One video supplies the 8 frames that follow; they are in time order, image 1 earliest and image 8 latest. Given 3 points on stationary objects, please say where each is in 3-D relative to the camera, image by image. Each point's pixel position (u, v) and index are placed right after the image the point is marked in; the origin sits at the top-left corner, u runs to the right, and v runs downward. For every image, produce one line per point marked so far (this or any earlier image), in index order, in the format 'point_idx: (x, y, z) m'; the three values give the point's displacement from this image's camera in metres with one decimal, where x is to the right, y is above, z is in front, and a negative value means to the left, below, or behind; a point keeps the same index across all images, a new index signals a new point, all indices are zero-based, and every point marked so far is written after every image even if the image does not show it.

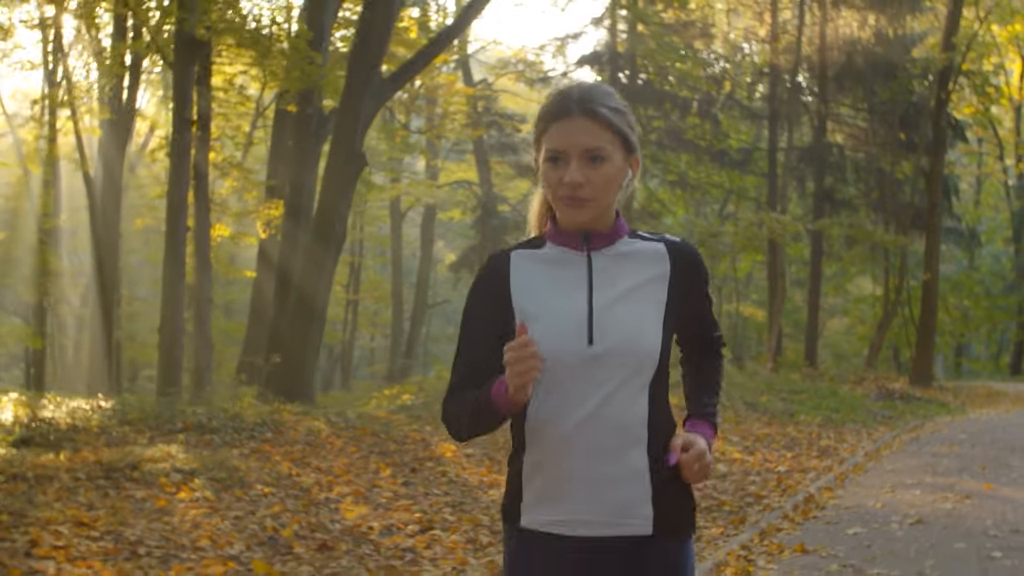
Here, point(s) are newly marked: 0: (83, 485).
0: (-2.9, -1.3, +8.2) m
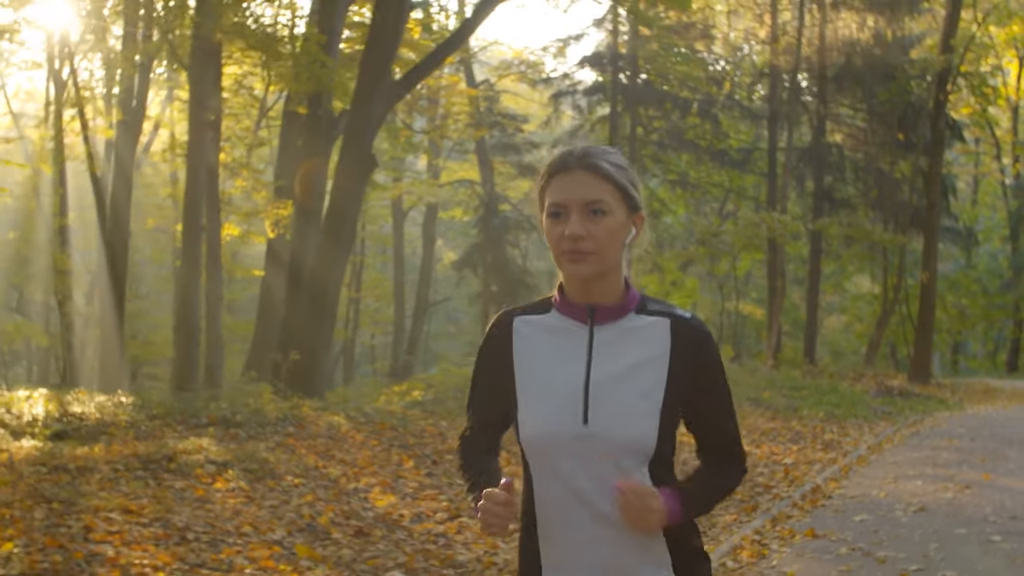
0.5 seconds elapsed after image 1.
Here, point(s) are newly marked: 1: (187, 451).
0: (-2.8, -1.3, +8.6) m
1: (-2.5, -1.3, +9.5) m
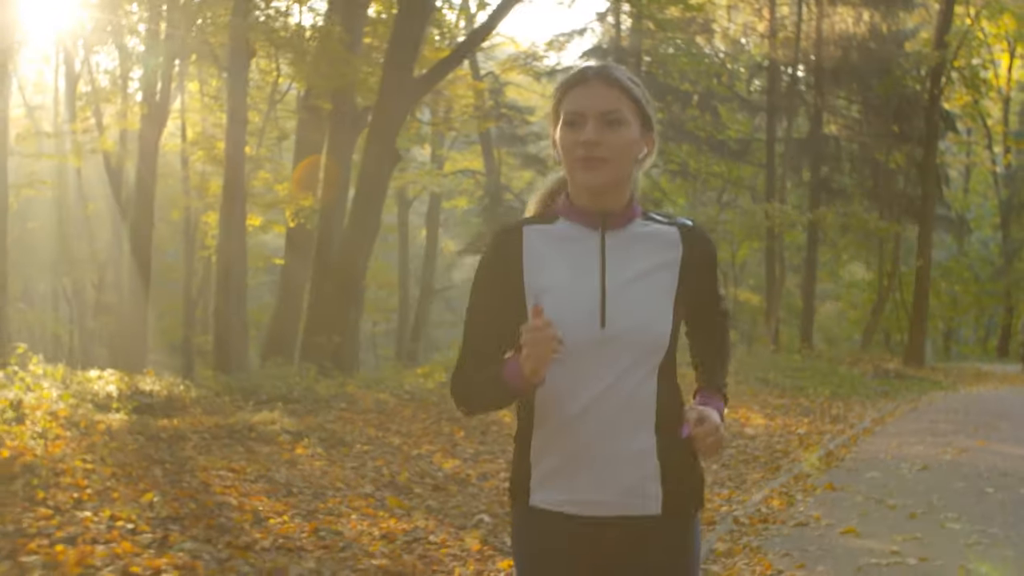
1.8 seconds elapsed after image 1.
0: (-2.4, -1.2, +9.6) m
1: (-2.2, -1.2, +10.6) m
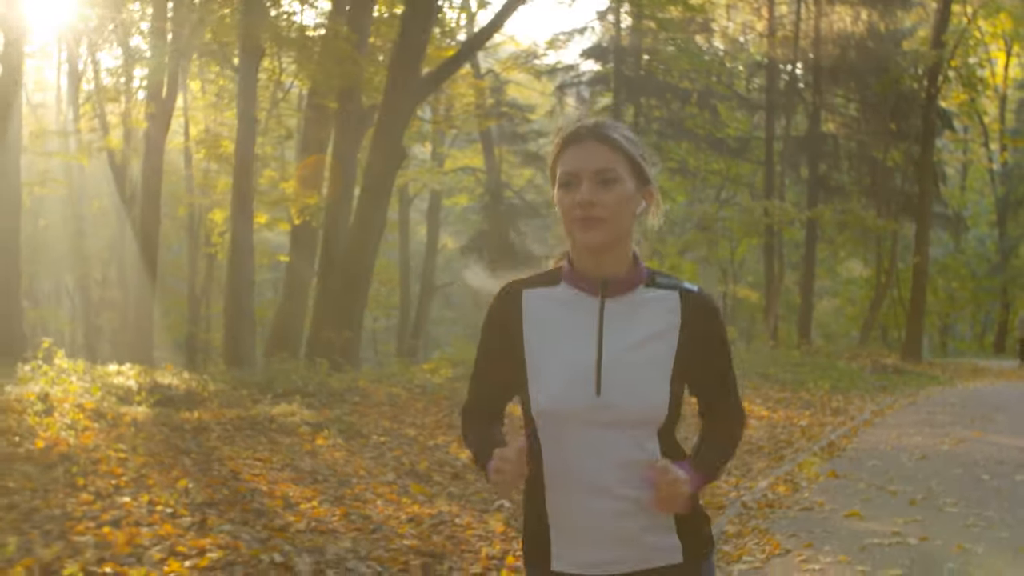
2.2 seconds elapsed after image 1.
0: (-2.3, -1.2, +10.0) m
1: (-2.1, -1.1, +10.9) m
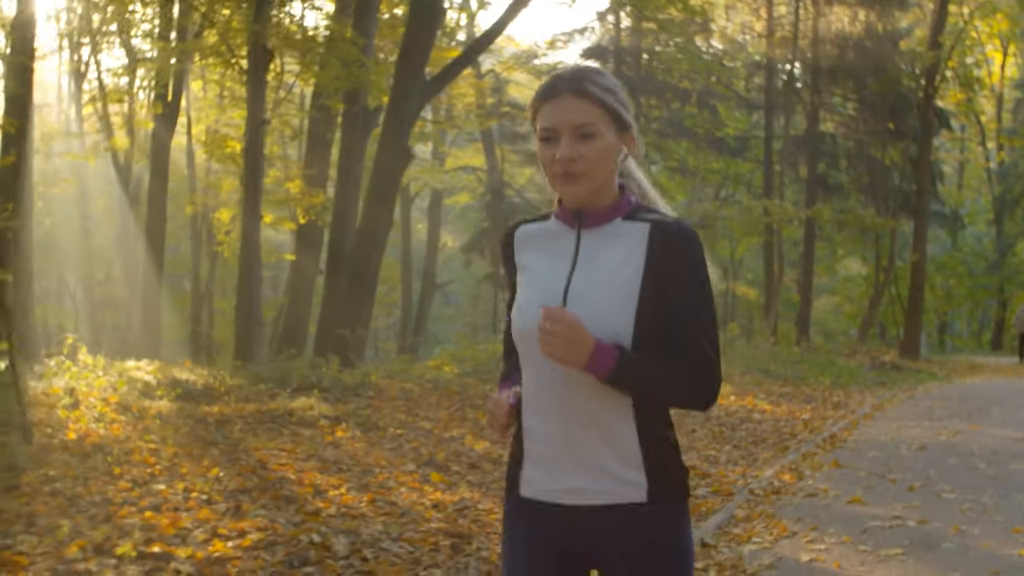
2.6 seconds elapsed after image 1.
0: (-2.2, -1.2, +10.3) m
1: (-2.0, -1.1, +11.3) m
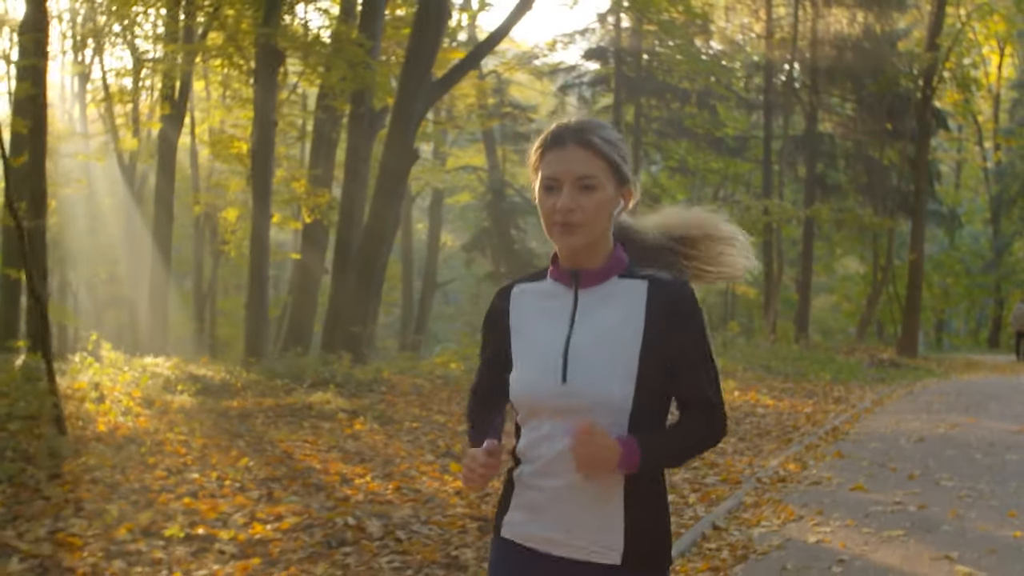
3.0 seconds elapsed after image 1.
0: (-2.1, -1.2, +10.7) m
1: (-1.8, -1.1, +11.6) m
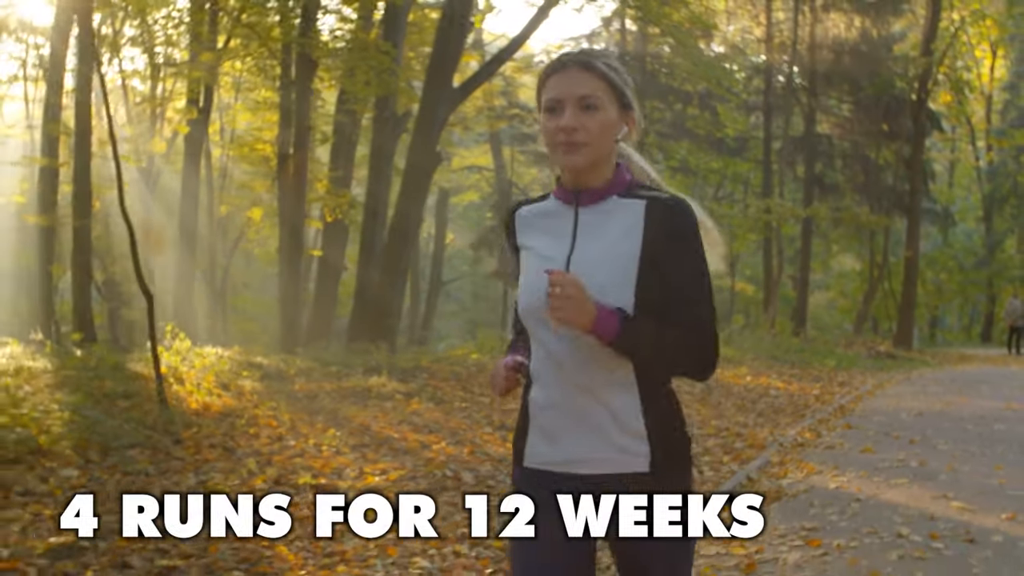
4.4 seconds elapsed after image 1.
0: (-1.6, -1.1, +11.9) m
1: (-1.4, -1.0, +12.8) m
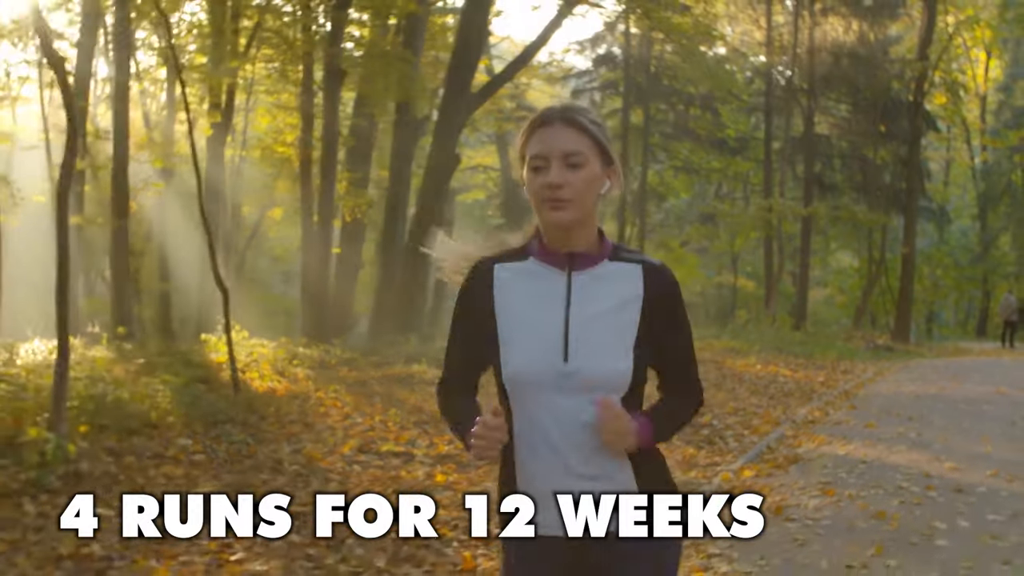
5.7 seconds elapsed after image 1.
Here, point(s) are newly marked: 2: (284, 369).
0: (-1.3, -1.0, +13.0) m
1: (-1.1, -1.0, +14.0) m
2: (-2.6, -0.9, +13.6) m
